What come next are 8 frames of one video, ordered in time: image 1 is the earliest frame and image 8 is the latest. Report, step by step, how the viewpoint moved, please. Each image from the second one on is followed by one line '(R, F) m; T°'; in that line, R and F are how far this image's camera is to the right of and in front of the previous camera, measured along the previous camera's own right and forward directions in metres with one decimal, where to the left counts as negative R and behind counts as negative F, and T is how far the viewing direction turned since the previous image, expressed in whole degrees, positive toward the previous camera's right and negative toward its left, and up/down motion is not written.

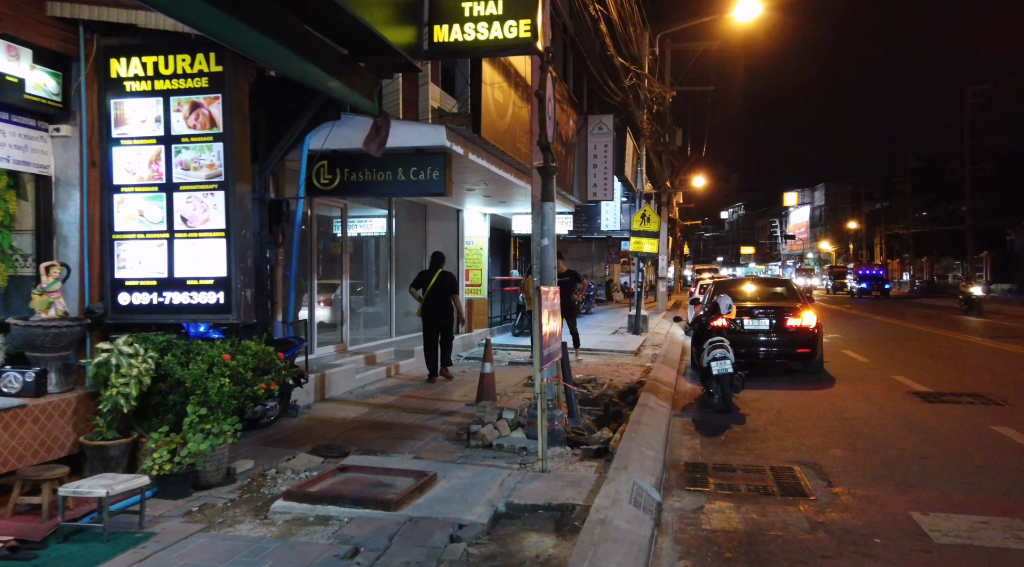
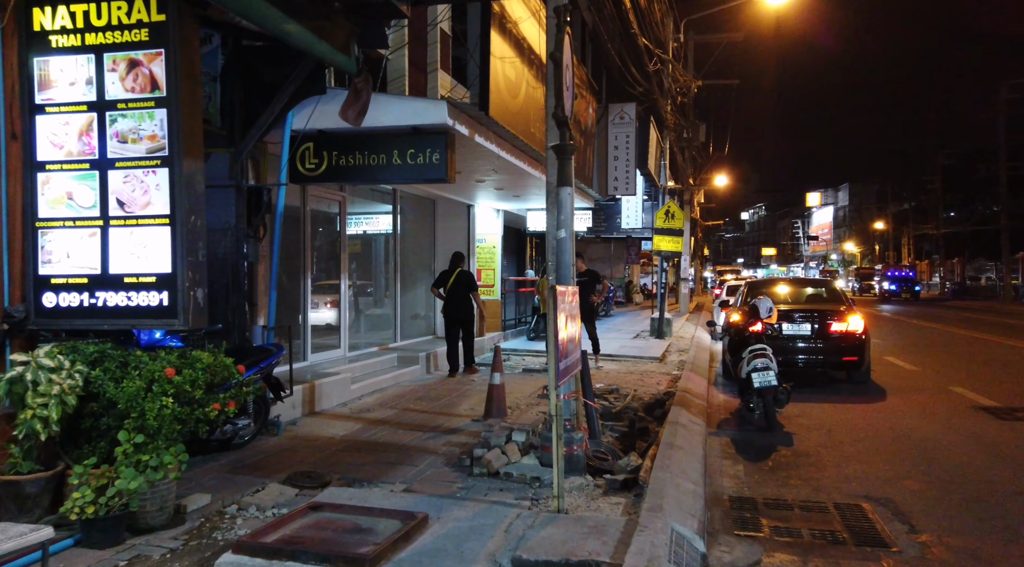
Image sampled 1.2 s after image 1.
(+0.1, +1.1) m; -1°
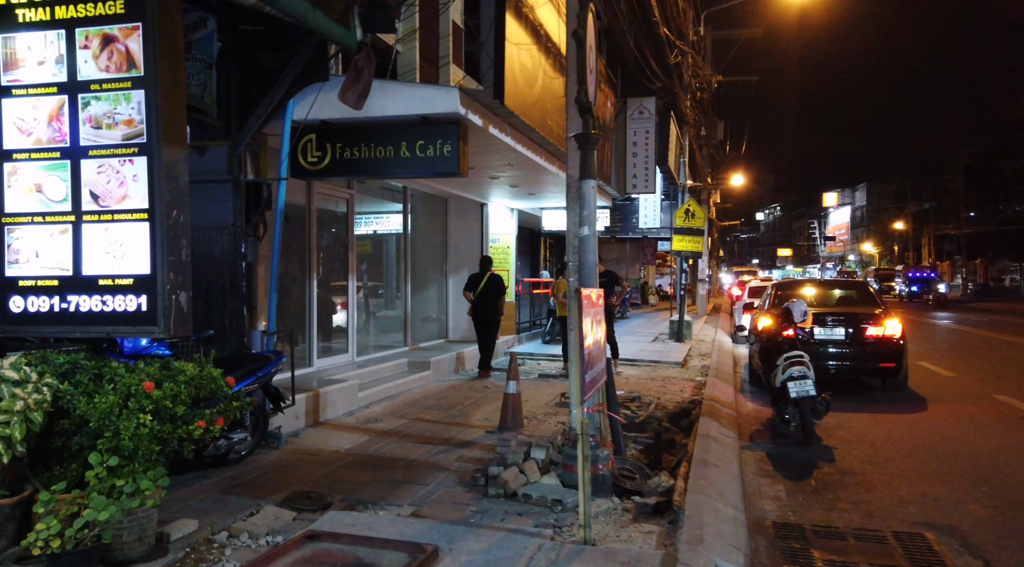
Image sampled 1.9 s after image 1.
(0.0, +0.5) m; -1°
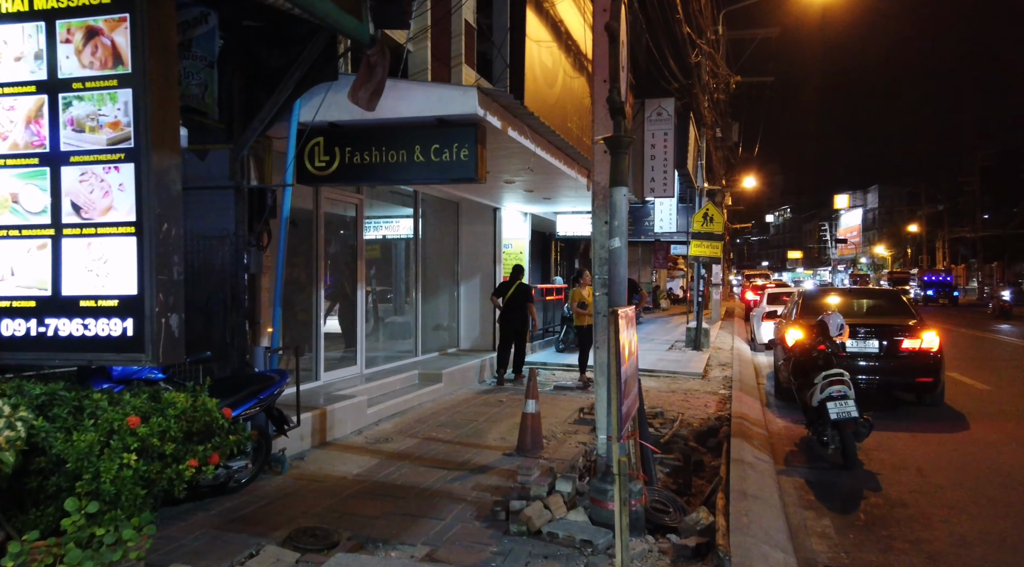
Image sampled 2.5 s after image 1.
(-0.1, +0.5) m; -1°
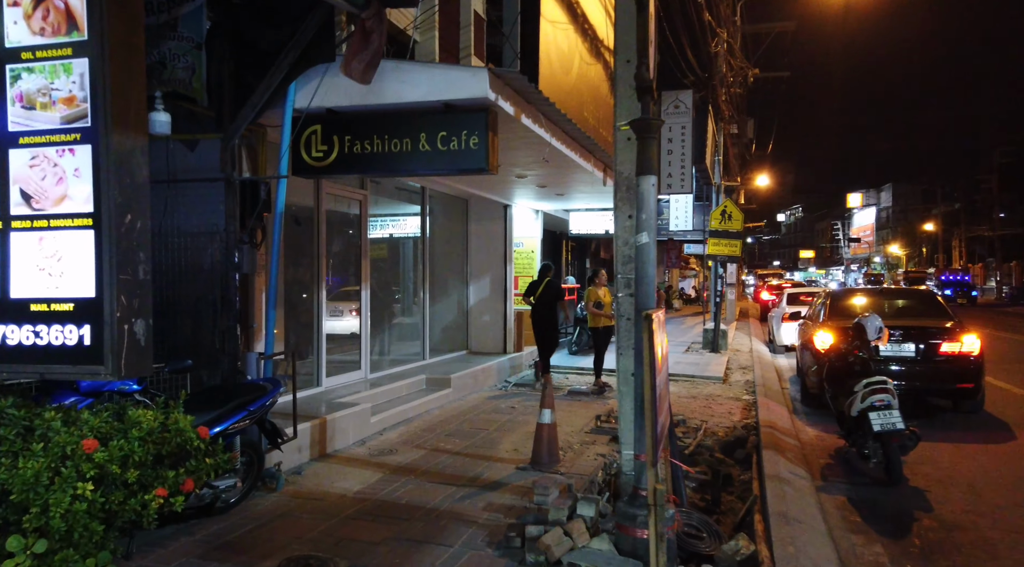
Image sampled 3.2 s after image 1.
(0.0, +0.5) m; -1°
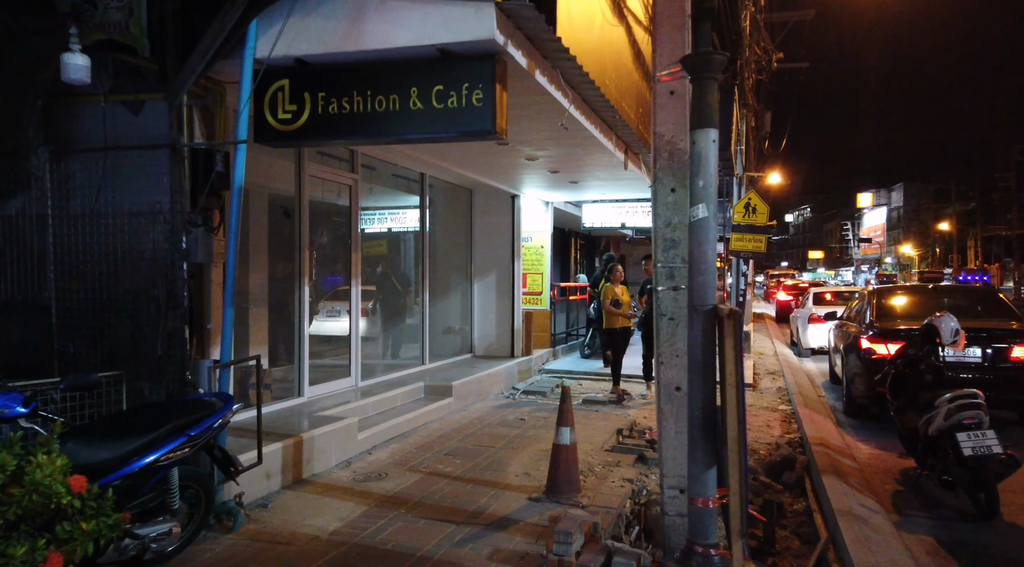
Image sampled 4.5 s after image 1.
(0.0, +1.1) m; 0°
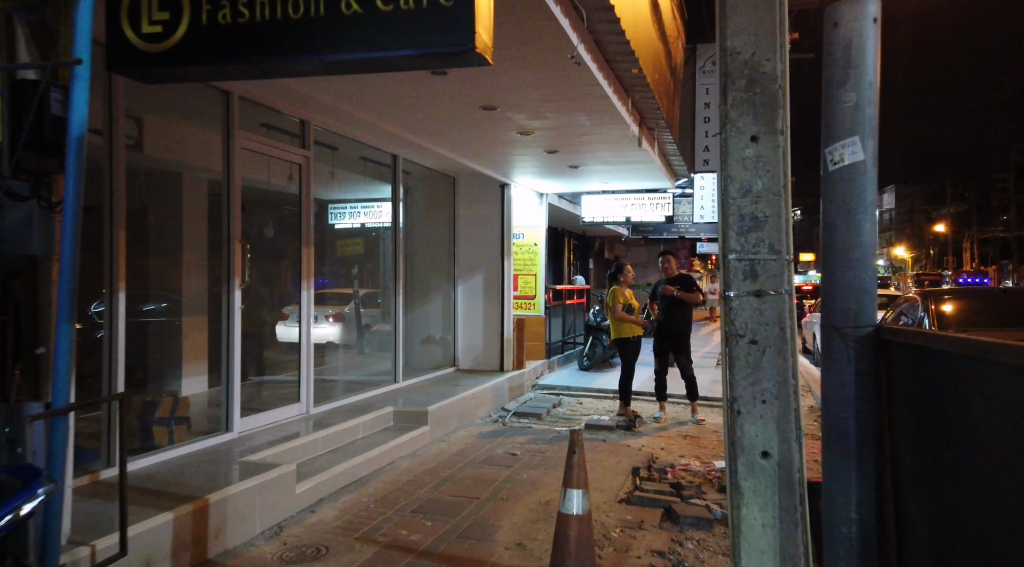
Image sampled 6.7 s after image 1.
(0.0, +1.6) m; +1°
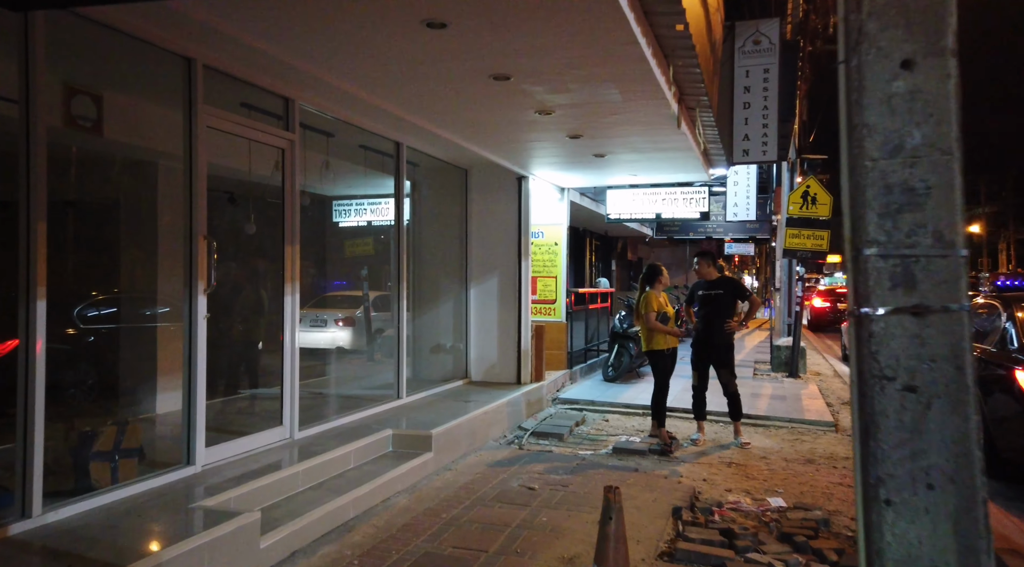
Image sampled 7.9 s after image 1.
(0.0, +1.0) m; -2°
